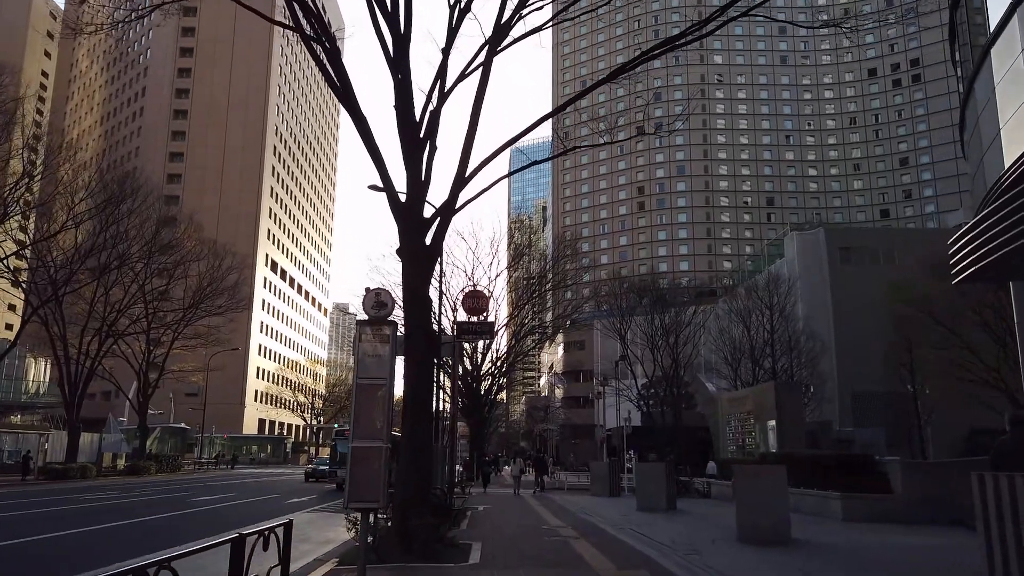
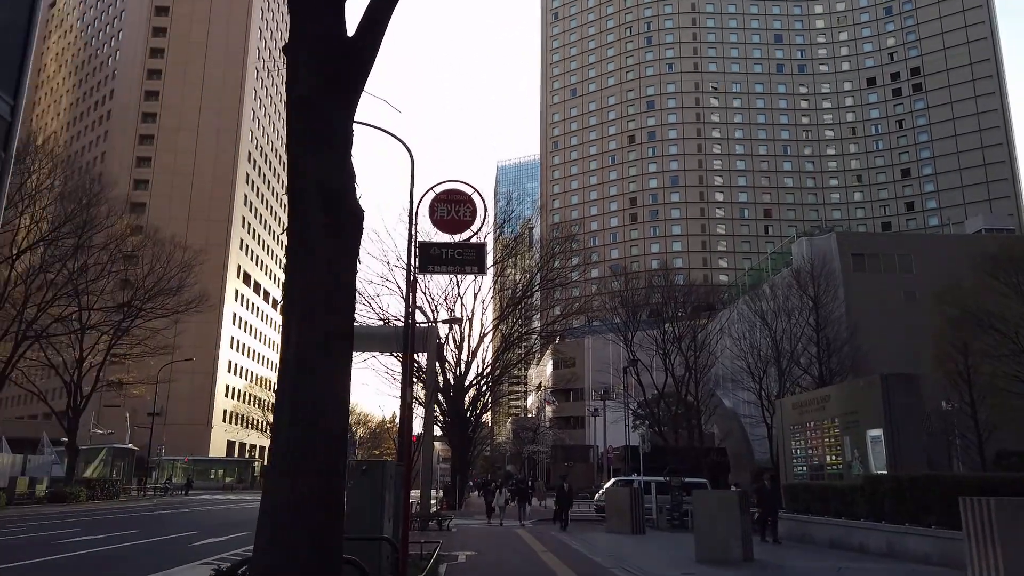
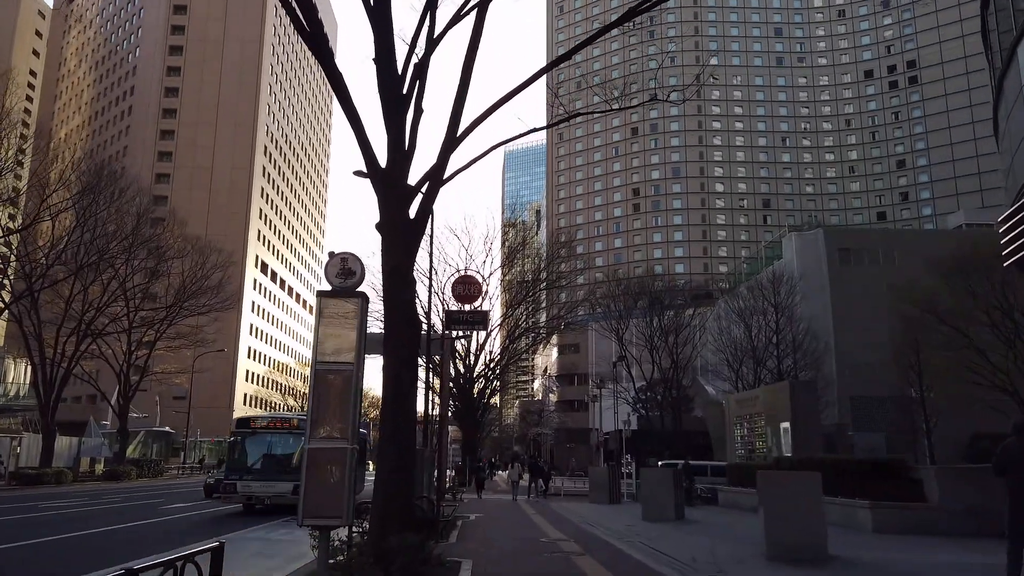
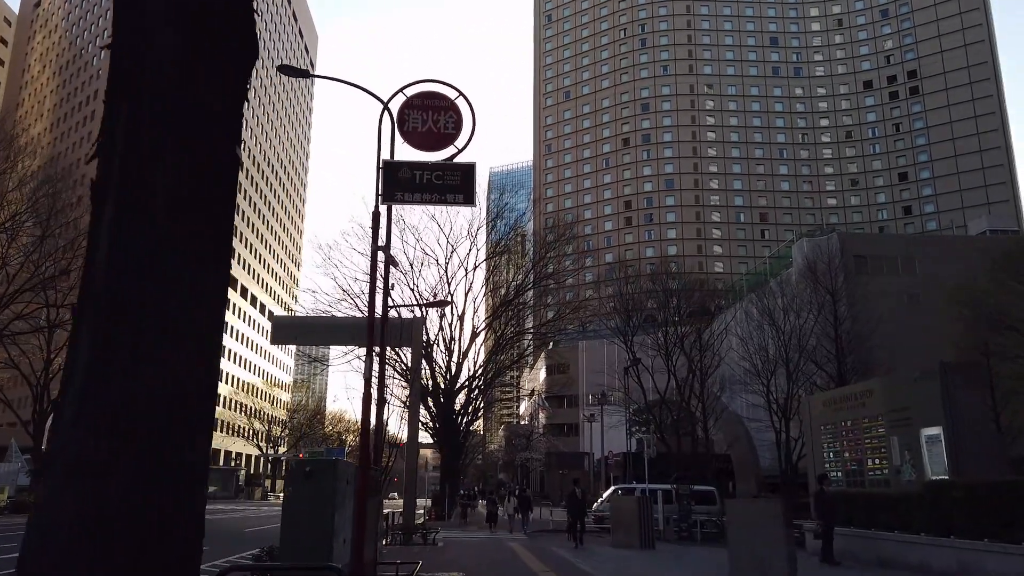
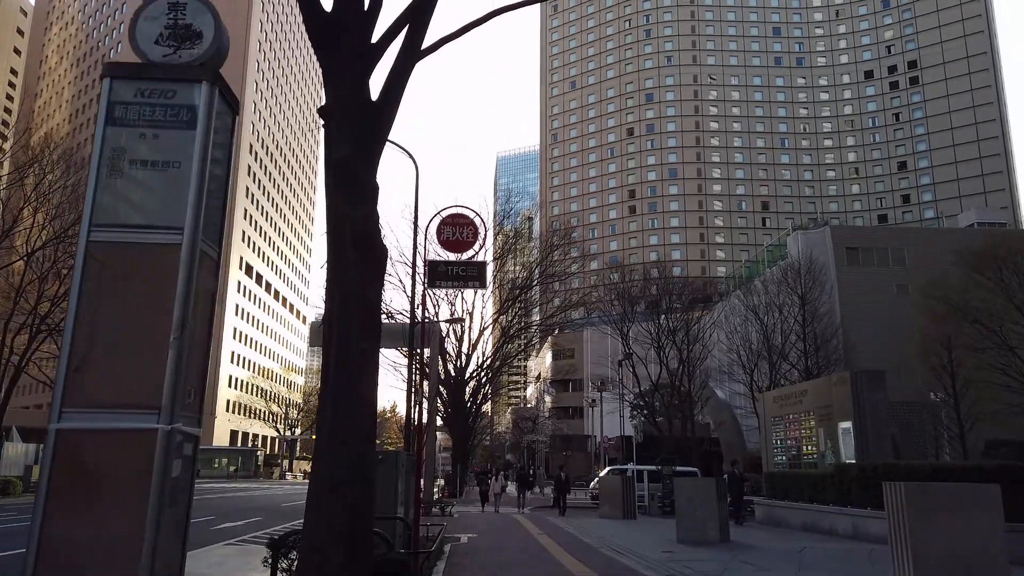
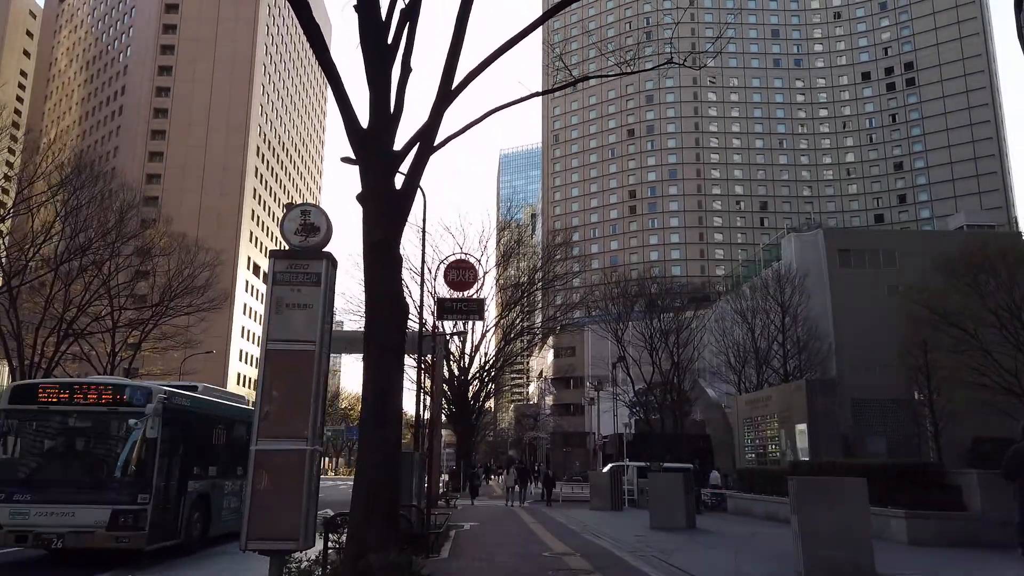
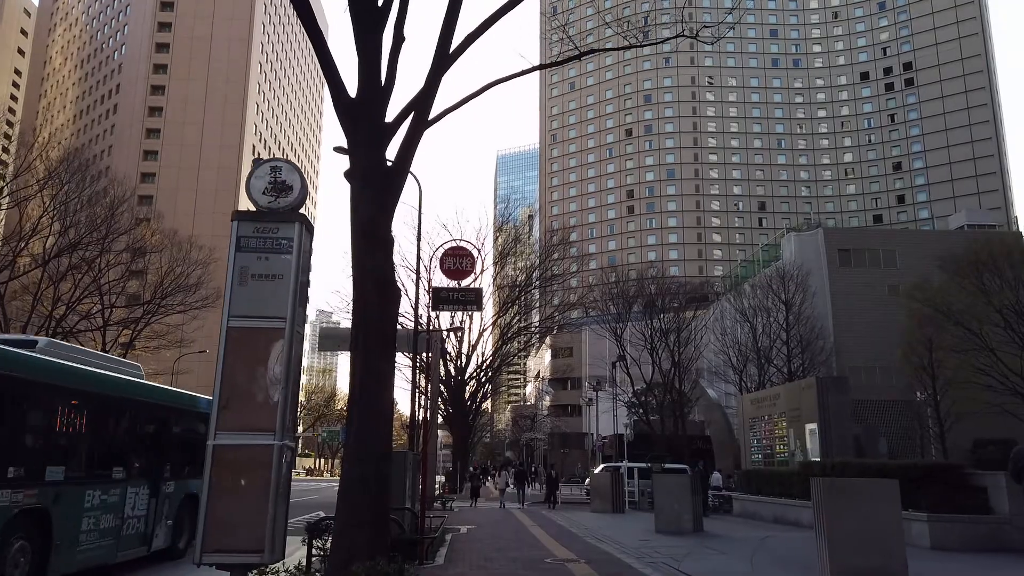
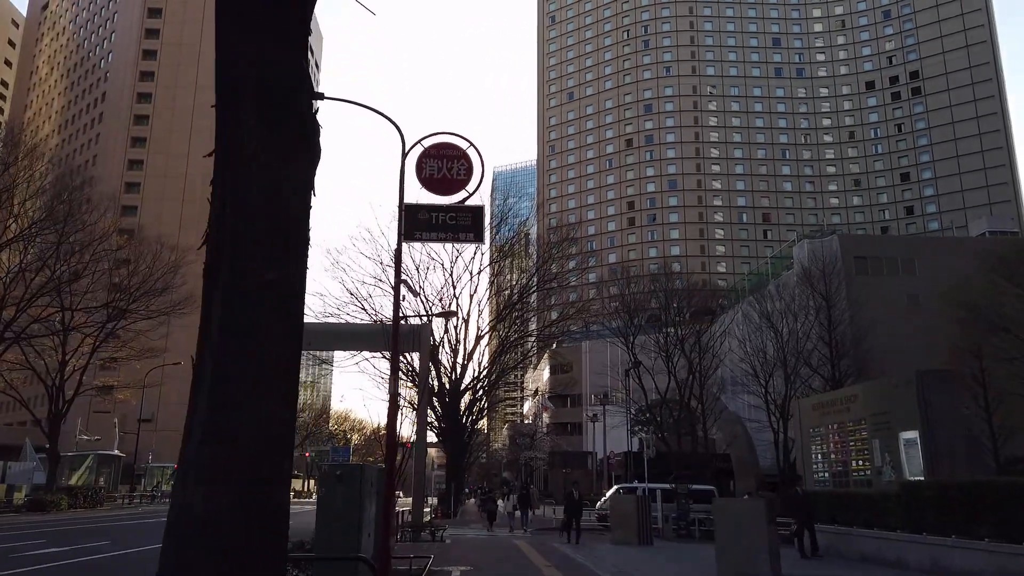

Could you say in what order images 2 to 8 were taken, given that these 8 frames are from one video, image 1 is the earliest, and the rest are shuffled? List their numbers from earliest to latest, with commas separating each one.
3, 6, 7, 5, 2, 8, 4
